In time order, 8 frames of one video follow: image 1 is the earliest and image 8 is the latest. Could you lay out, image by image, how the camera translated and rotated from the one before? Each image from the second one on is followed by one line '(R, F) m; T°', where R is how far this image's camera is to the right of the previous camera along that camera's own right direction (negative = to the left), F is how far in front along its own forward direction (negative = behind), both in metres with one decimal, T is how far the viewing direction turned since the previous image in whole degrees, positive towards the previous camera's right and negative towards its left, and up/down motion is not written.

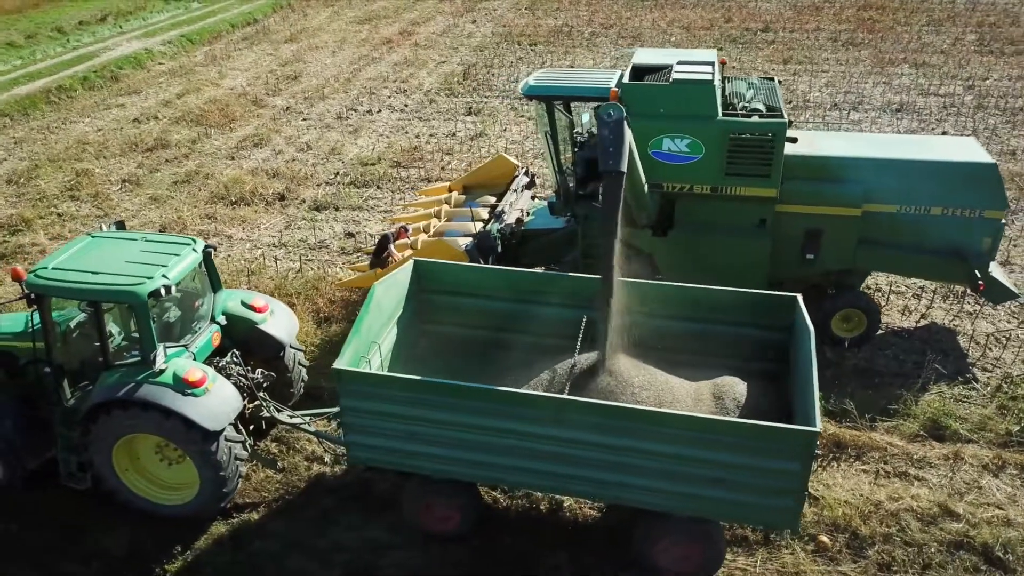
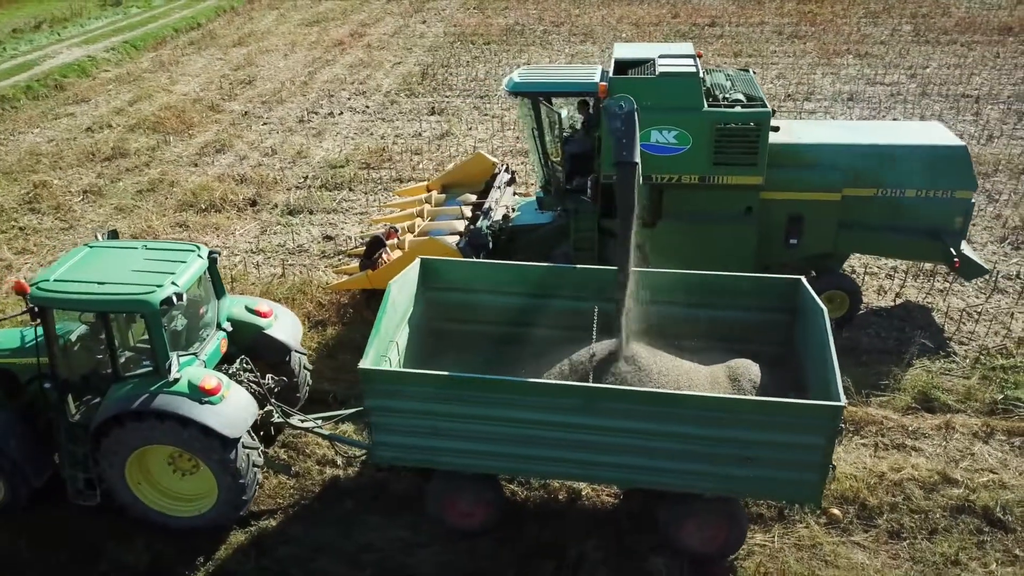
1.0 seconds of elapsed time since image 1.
(-0.4, 0.0) m; +4°
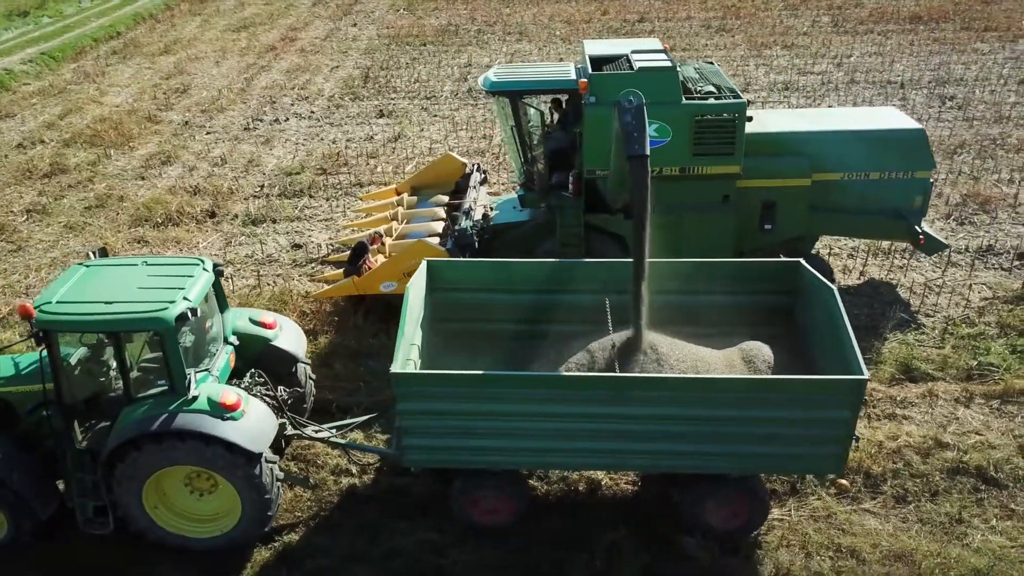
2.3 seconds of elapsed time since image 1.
(-0.6, 0.0) m; +5°
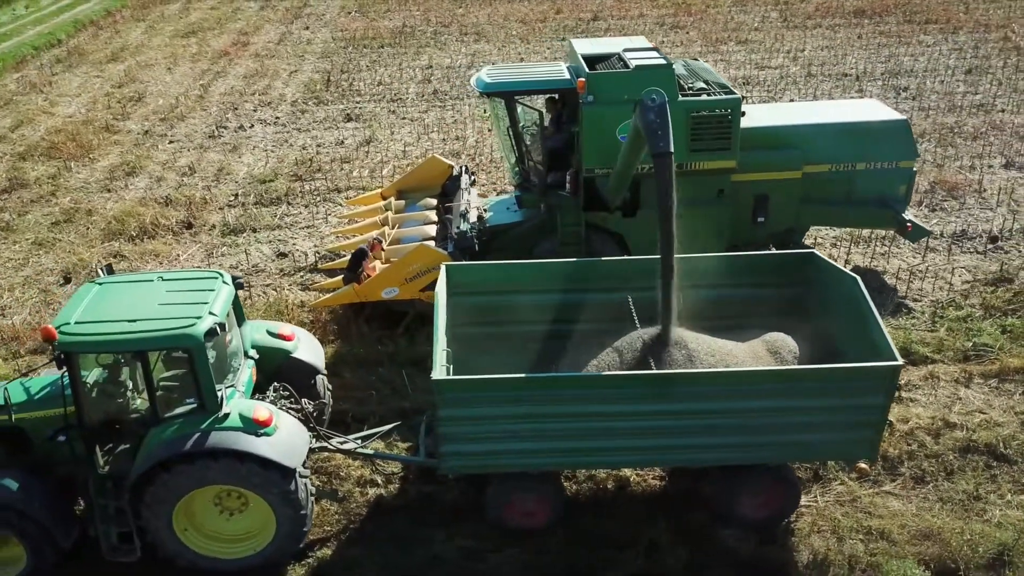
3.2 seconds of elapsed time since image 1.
(-0.5, 0.0) m; +4°
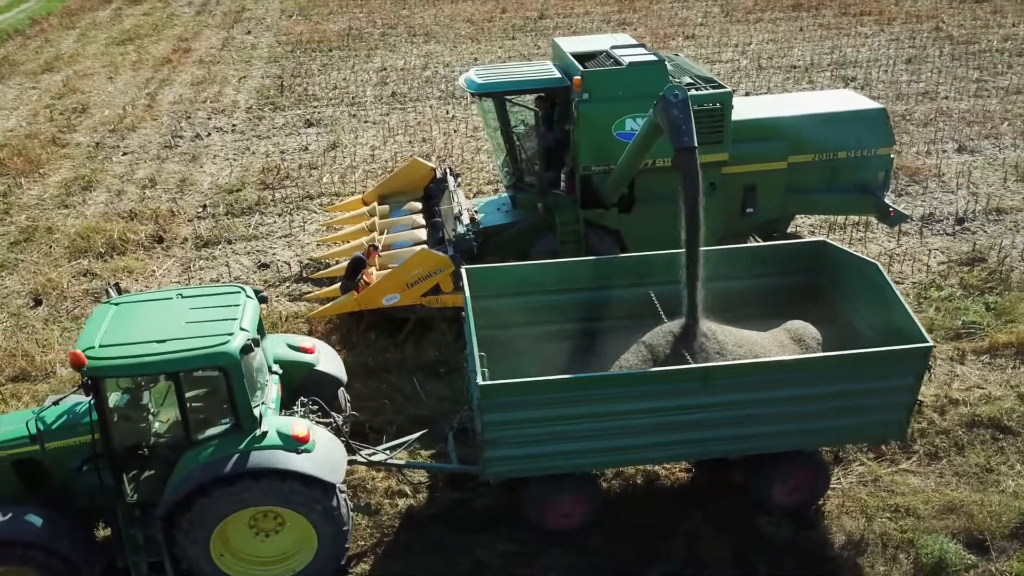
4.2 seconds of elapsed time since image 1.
(-0.6, +0.1) m; +4°
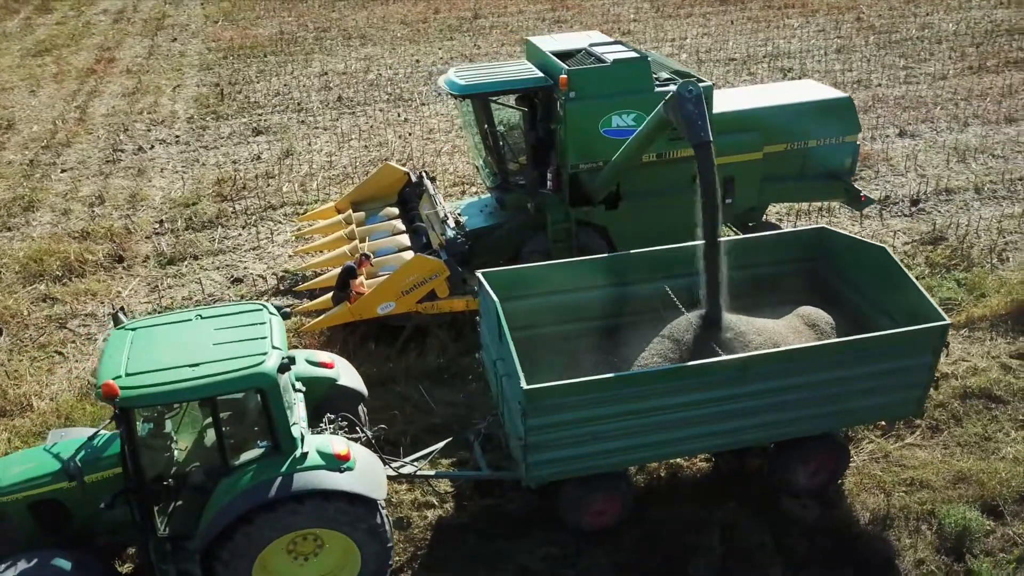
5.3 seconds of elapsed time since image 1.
(-0.6, +0.1) m; +5°
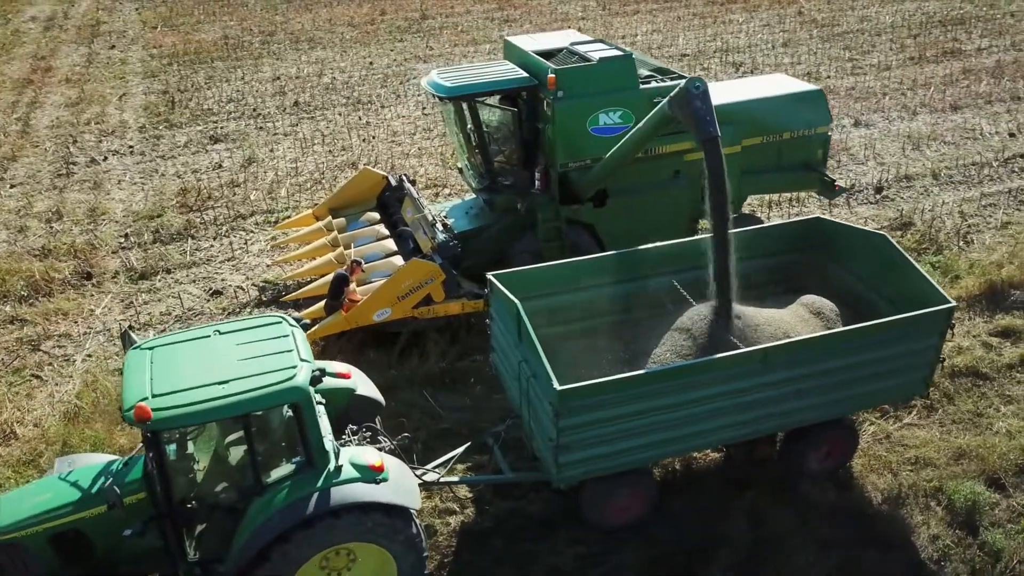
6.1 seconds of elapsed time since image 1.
(-0.5, 0.0) m; +4°
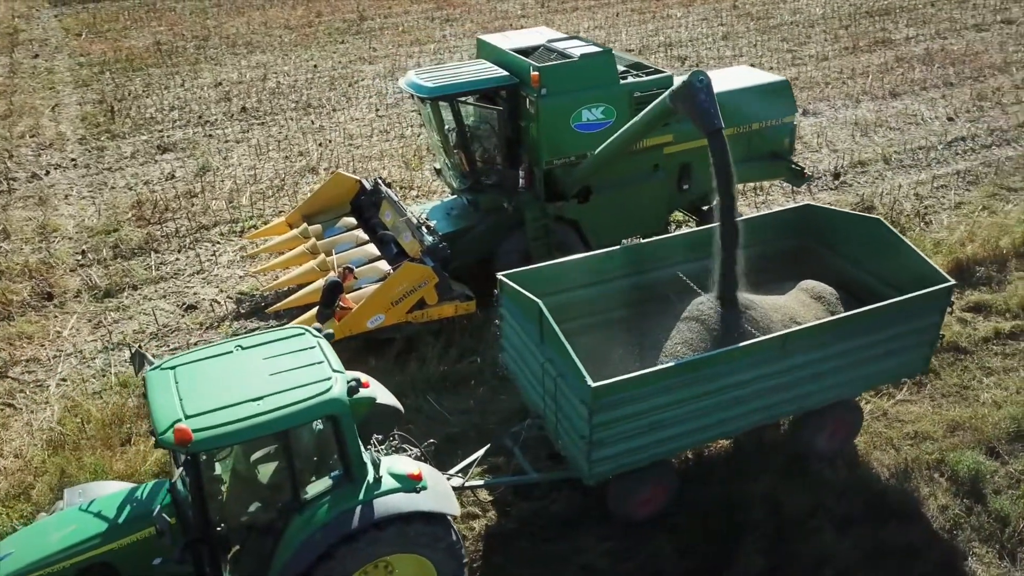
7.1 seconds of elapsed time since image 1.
(-0.5, +0.1) m; +5°
